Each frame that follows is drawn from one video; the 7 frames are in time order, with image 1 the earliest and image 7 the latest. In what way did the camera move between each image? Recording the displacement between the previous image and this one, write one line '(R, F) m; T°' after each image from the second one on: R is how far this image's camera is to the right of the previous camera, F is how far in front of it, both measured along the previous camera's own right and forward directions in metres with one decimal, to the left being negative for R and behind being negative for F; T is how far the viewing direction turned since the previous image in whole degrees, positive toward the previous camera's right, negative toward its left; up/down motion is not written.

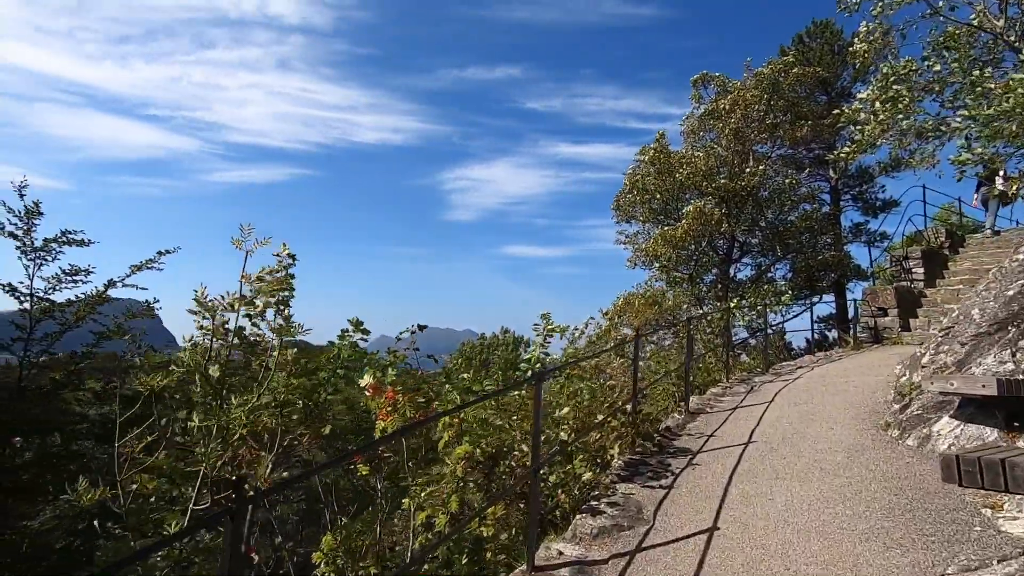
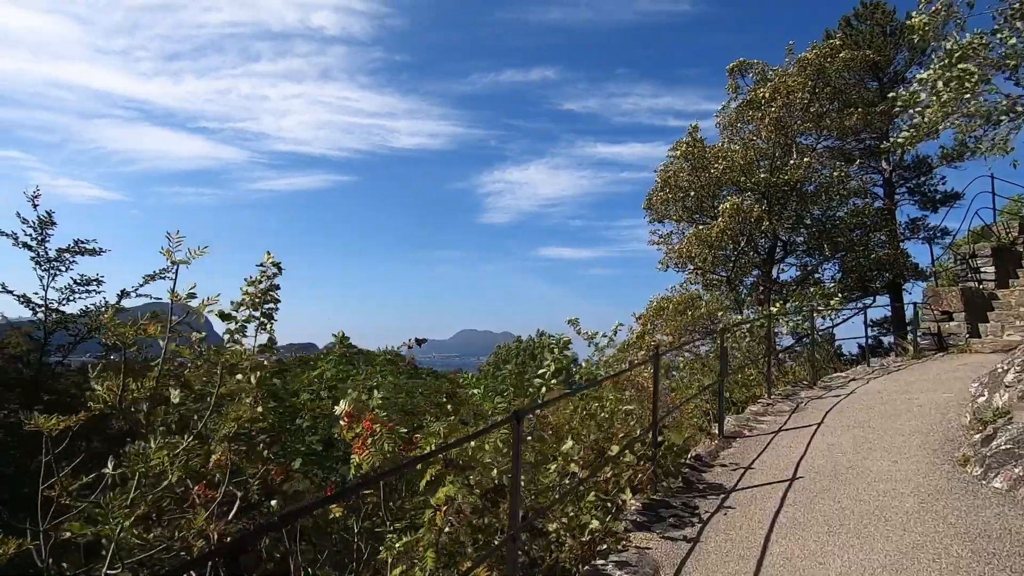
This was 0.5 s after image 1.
(+0.2, +0.4) m; -4°
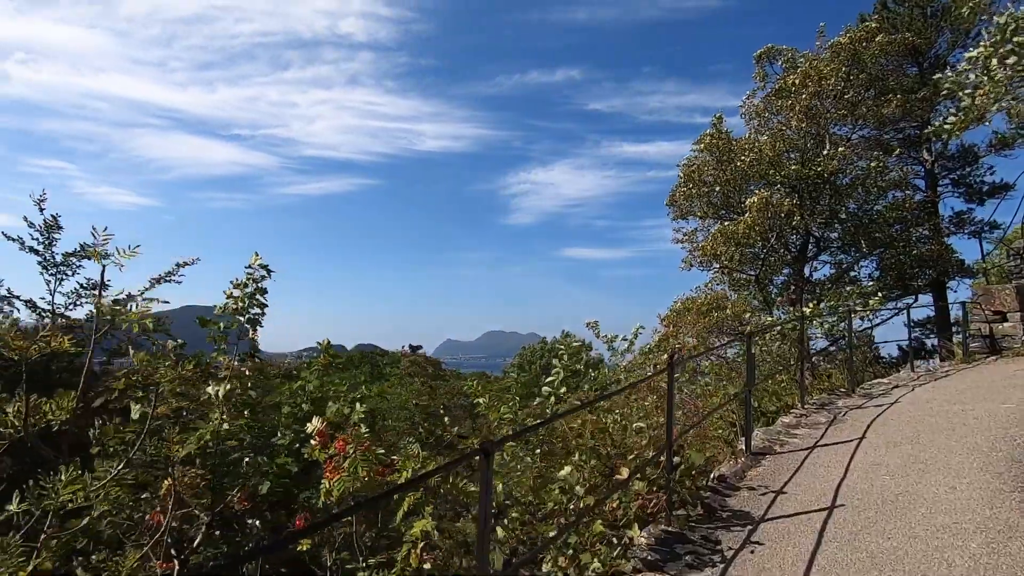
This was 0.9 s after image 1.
(+0.1, +0.3) m; -3°
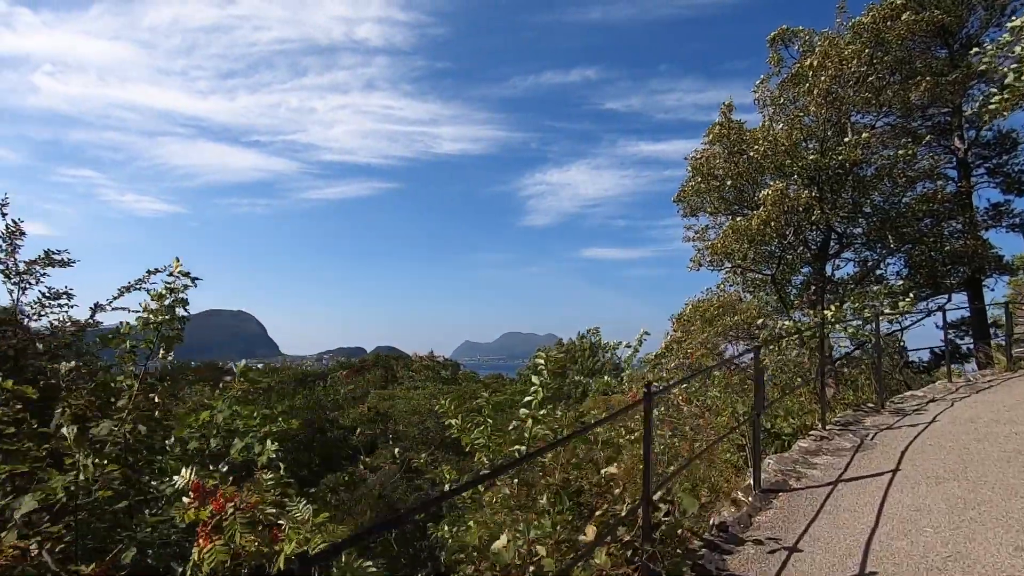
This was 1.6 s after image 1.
(+0.3, +0.5) m; -2°
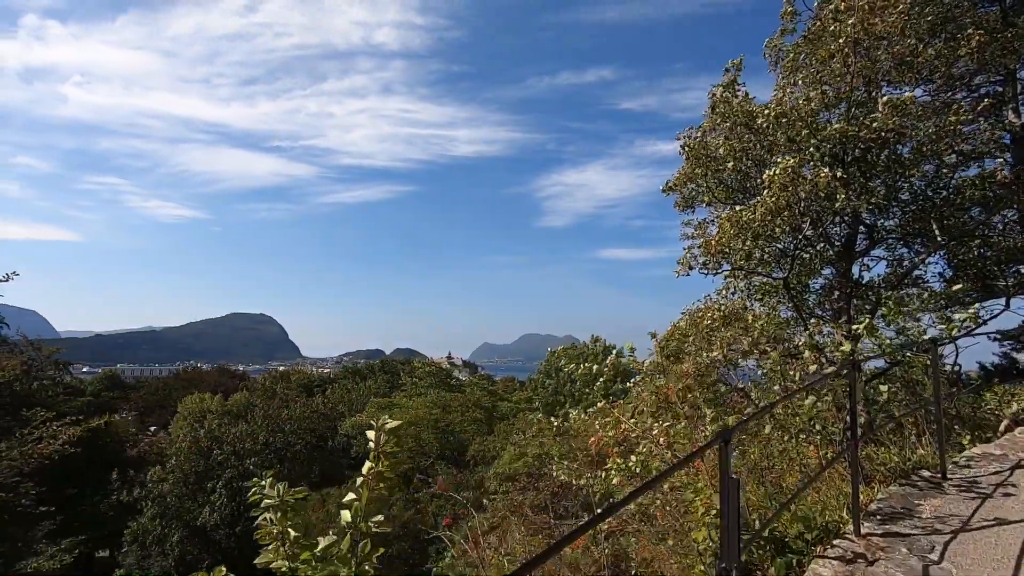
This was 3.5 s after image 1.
(+0.6, +1.3) m; -2°
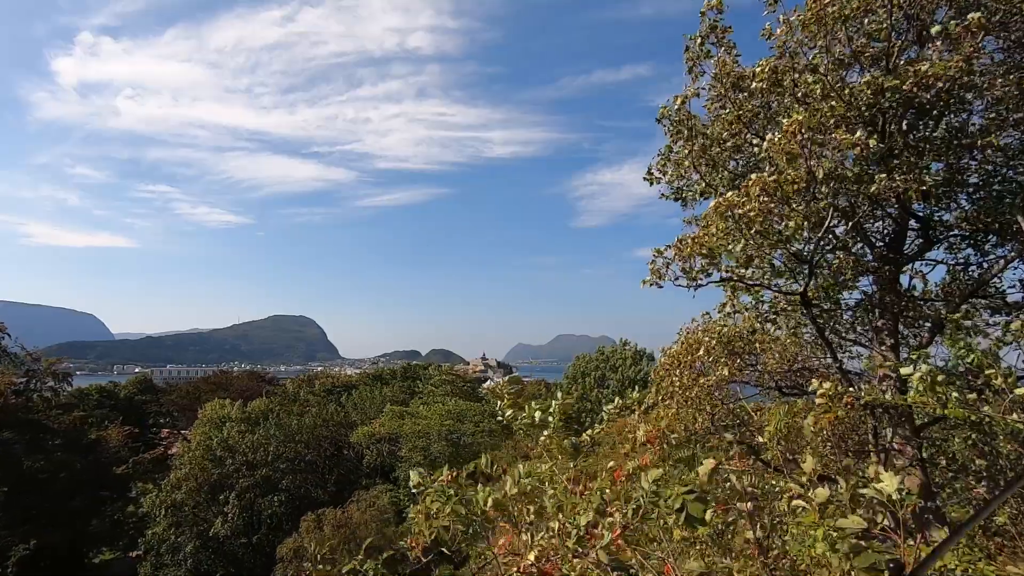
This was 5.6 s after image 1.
(+0.8, +1.4) m; -3°
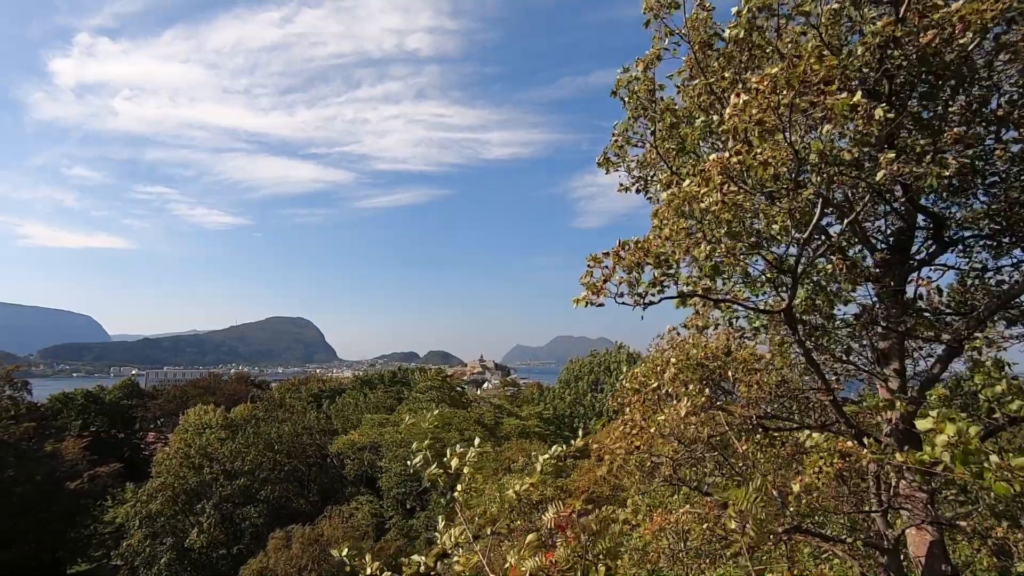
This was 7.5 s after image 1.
(+0.5, +0.9) m; 0°
